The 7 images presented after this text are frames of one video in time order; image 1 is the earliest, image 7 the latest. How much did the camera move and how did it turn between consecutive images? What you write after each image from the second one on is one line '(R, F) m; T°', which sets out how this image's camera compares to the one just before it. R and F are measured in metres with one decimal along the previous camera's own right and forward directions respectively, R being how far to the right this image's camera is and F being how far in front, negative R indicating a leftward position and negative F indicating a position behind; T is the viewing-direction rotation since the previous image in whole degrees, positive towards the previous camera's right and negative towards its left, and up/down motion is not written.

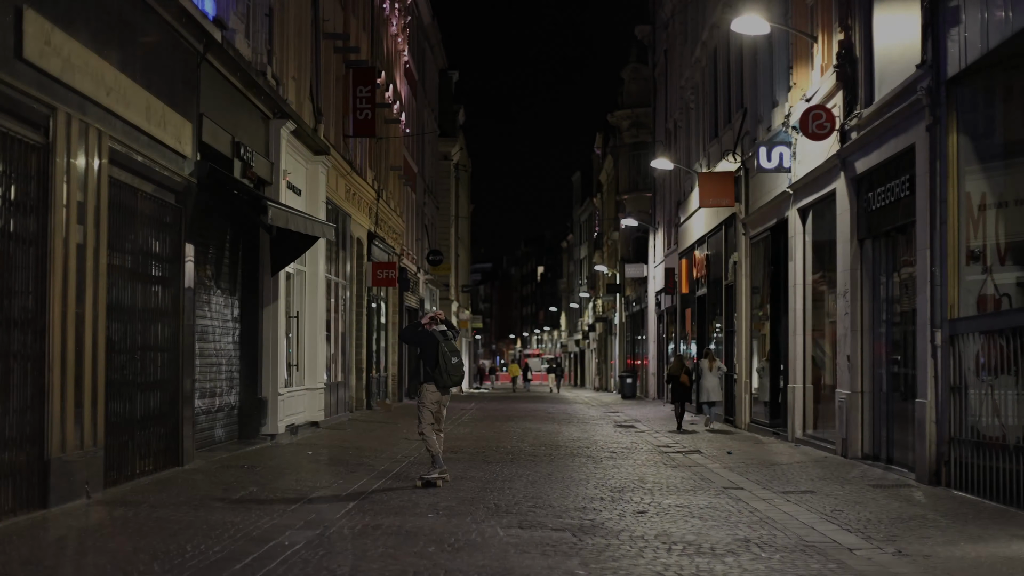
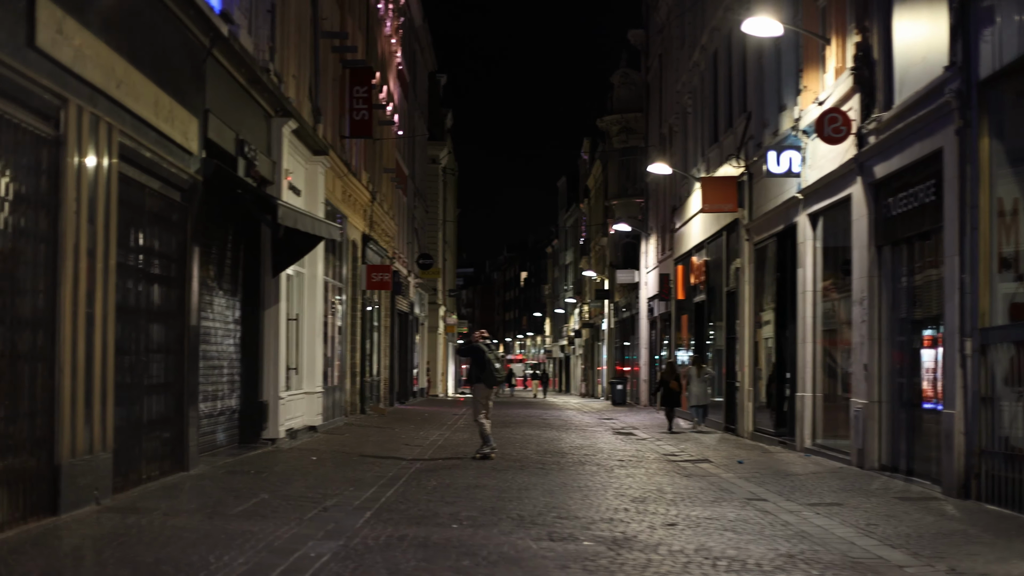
(-0.4, +0.3) m; +1°
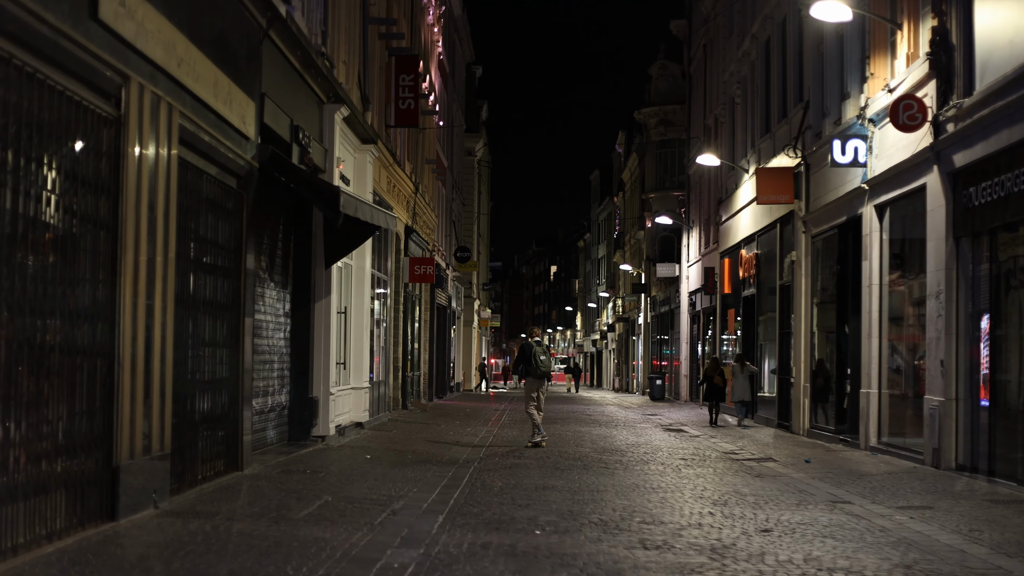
(-0.4, +0.5) m; -1°
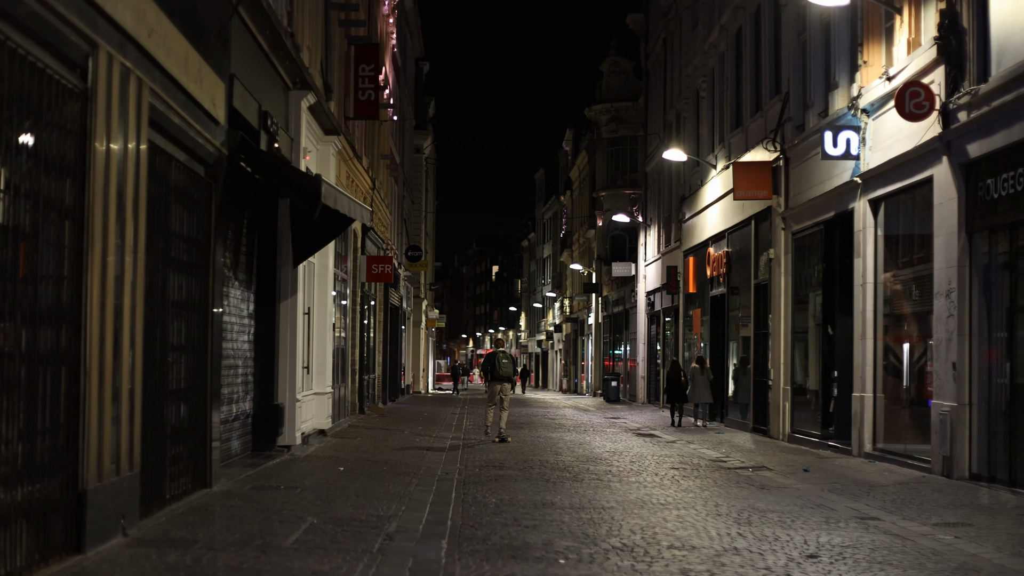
(-0.6, +1.0) m; +3°
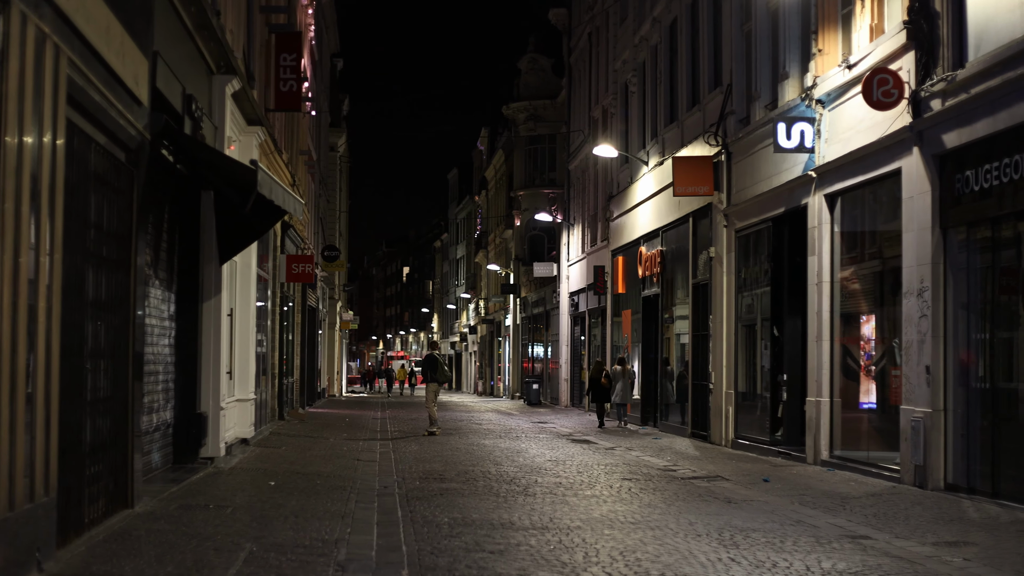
(-0.4, +1.0) m; +5°
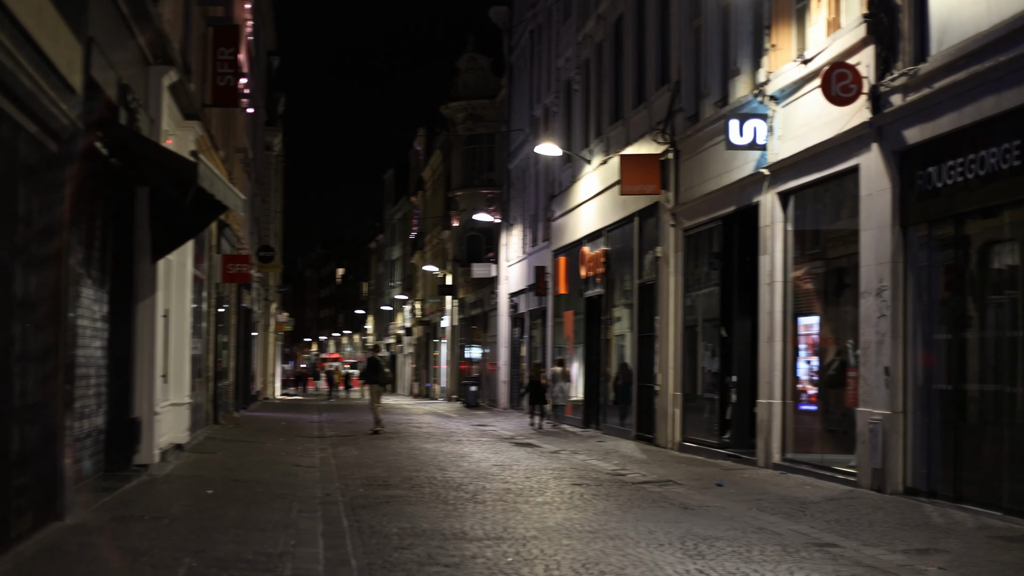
(-0.2, +0.4) m; +3°
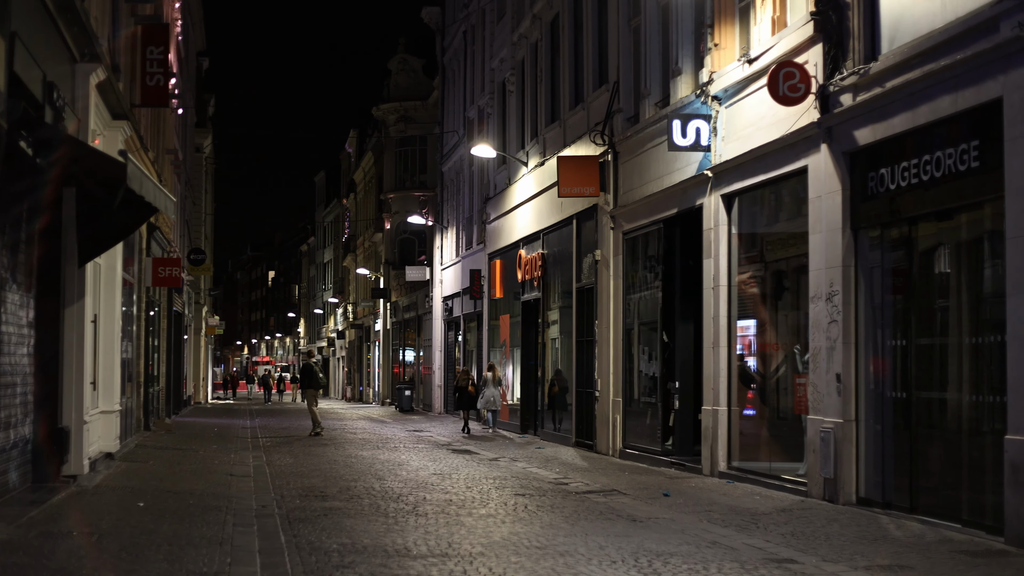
(-0.2, +0.4) m; +3°
